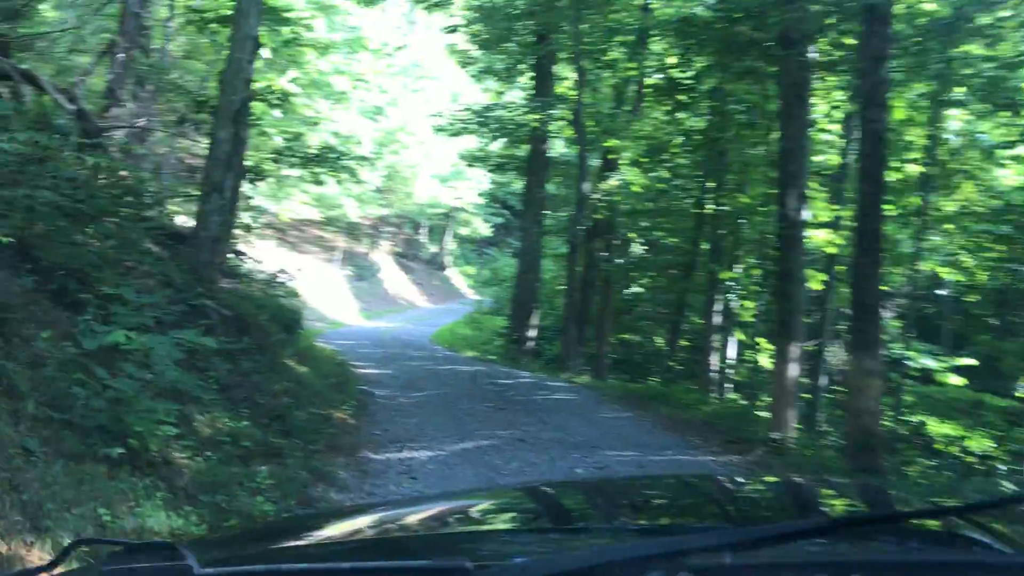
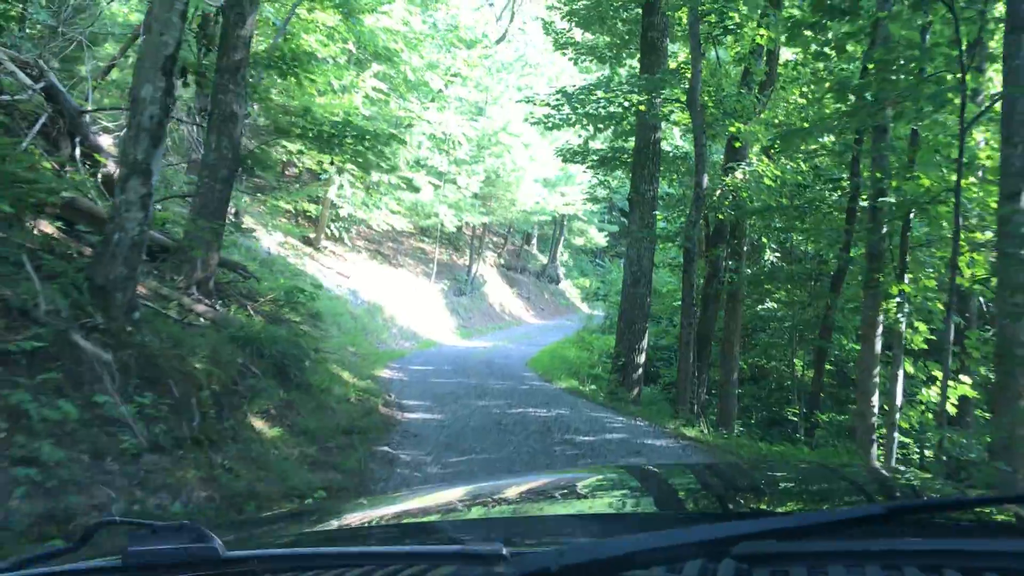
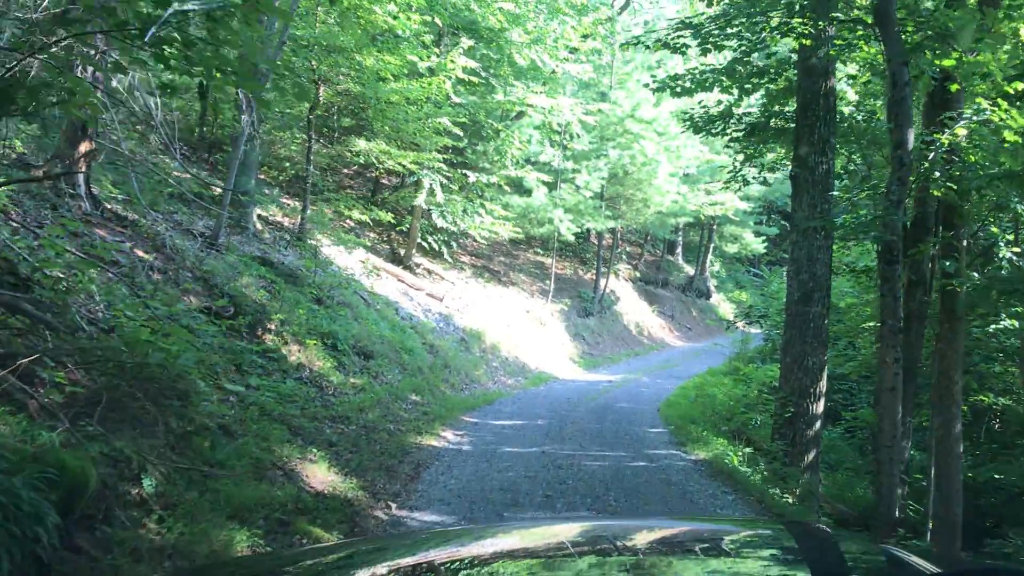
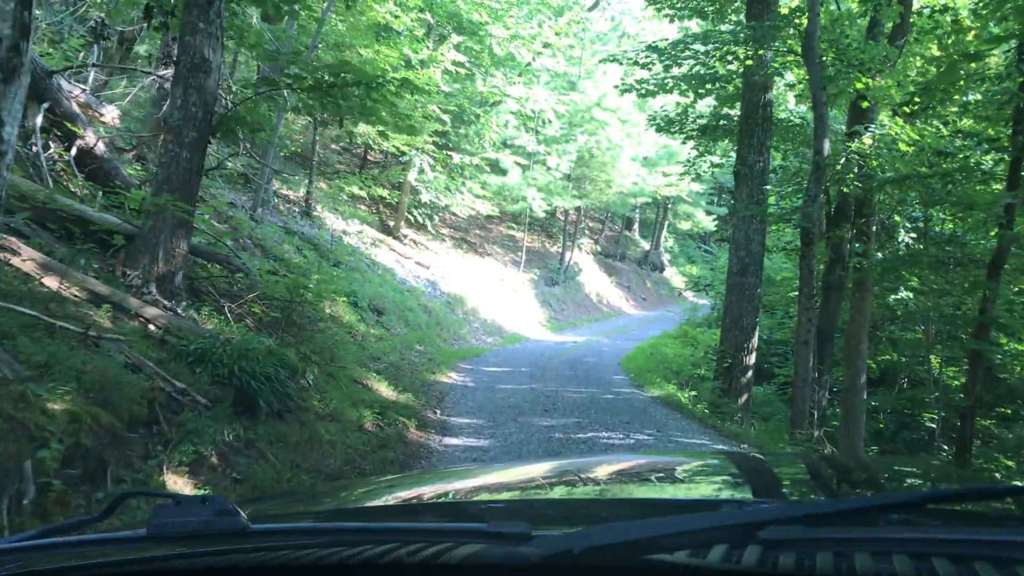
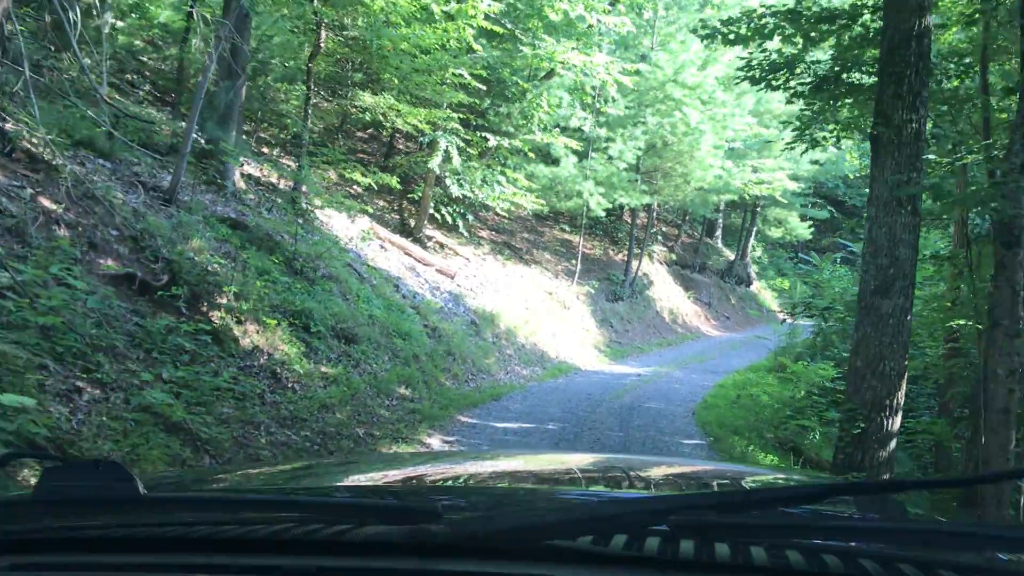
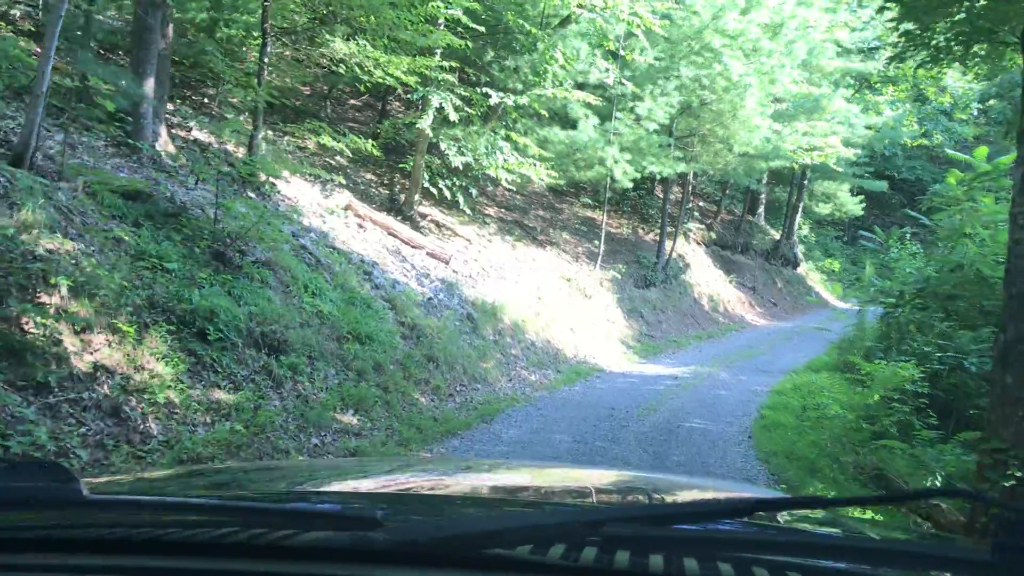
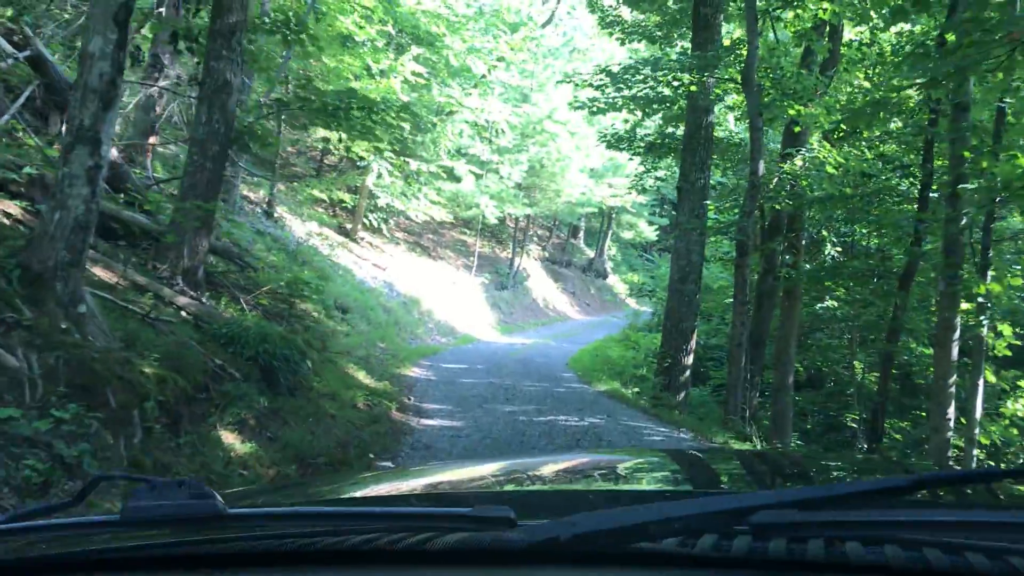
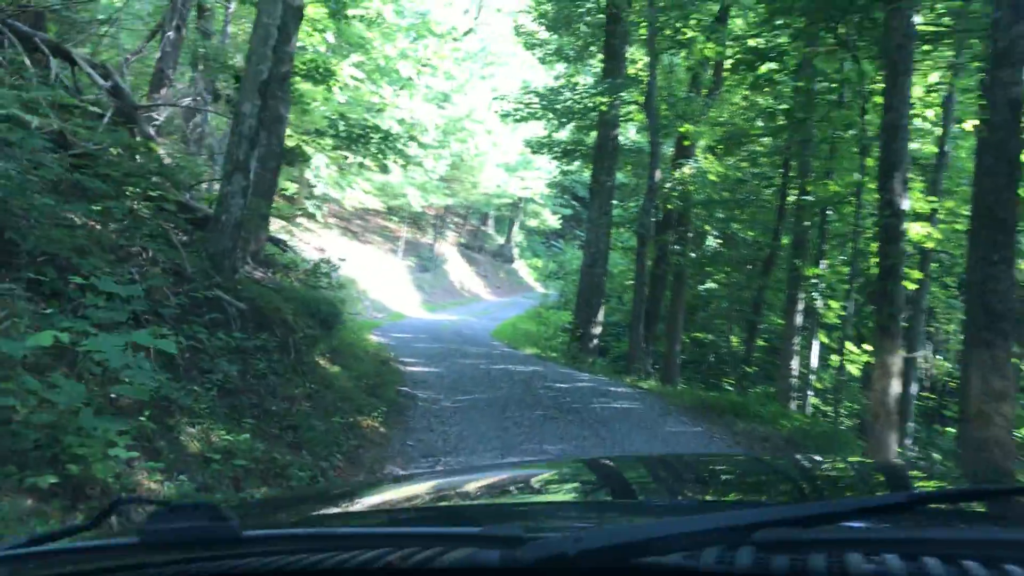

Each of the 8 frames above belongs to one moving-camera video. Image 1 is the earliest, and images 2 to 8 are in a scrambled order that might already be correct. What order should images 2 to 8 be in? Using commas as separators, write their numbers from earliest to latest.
8, 2, 7, 4, 3, 5, 6
